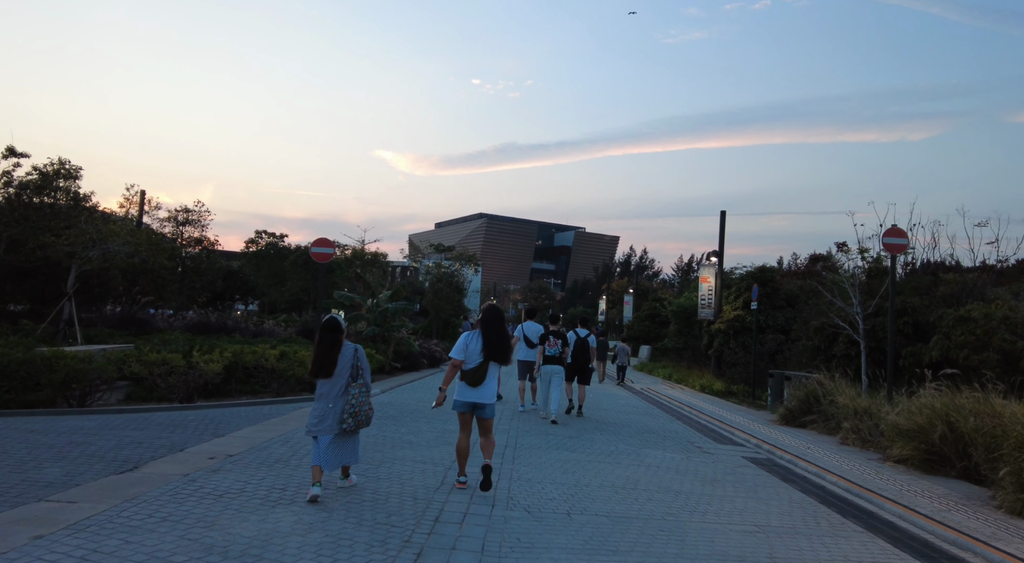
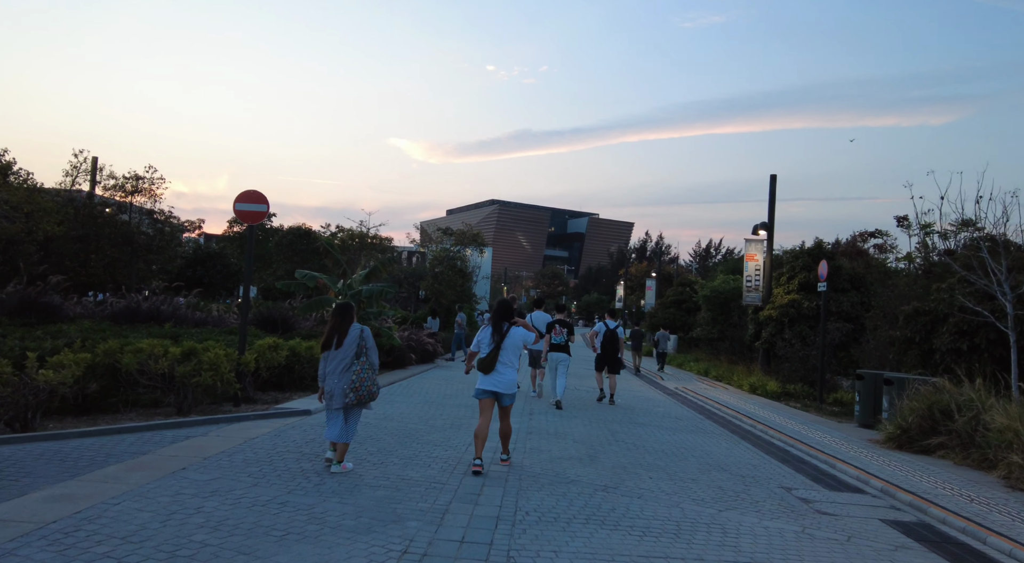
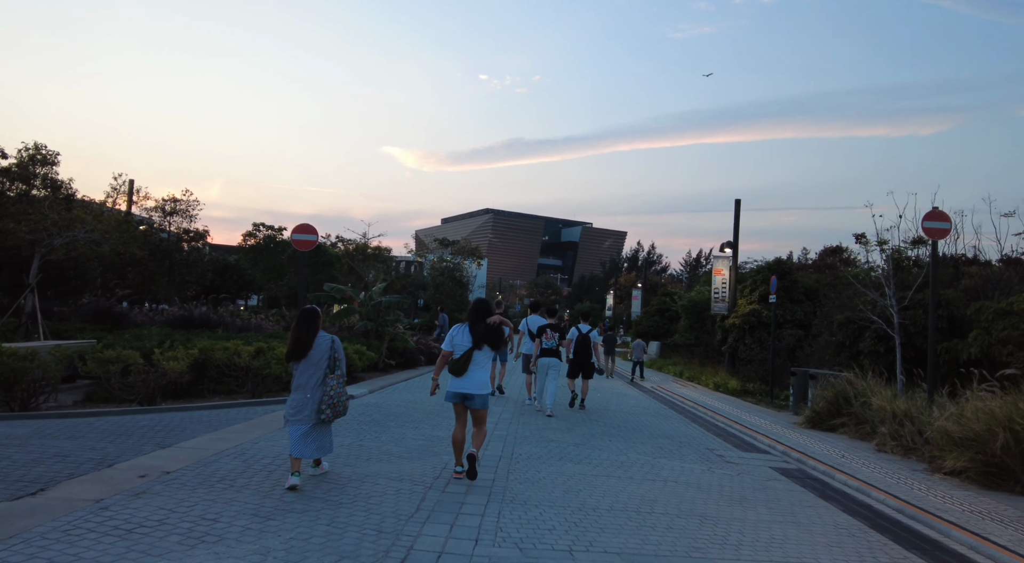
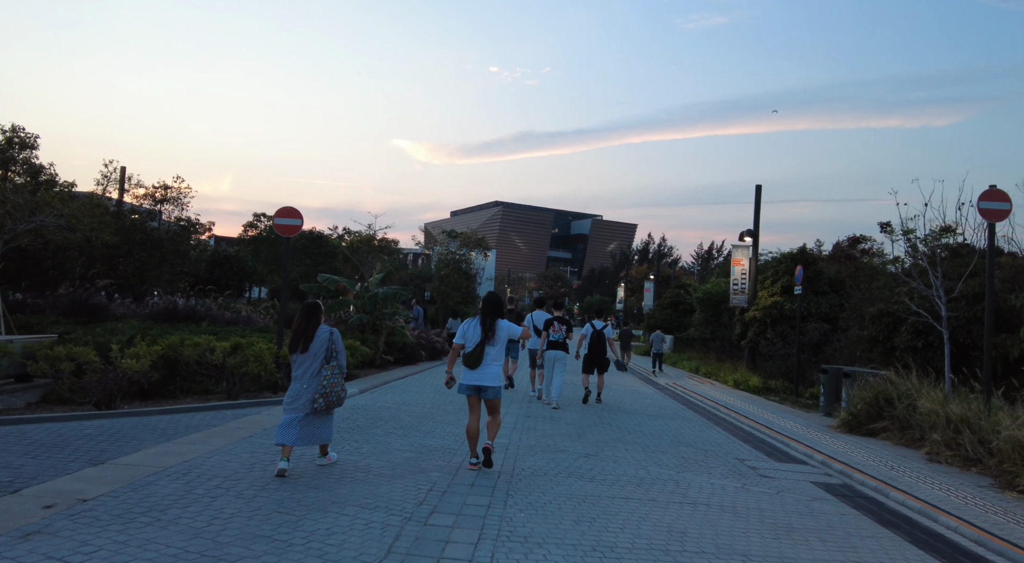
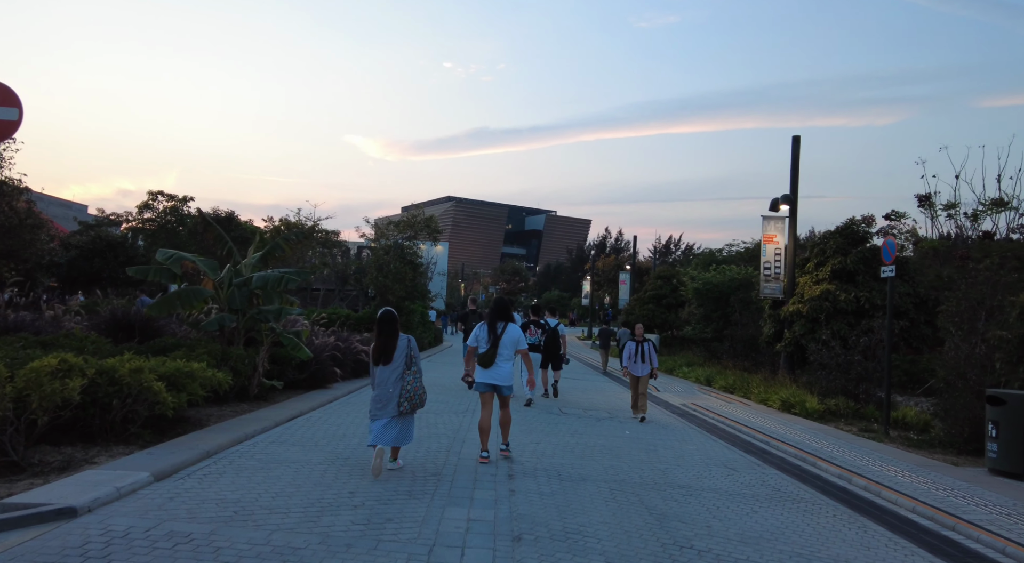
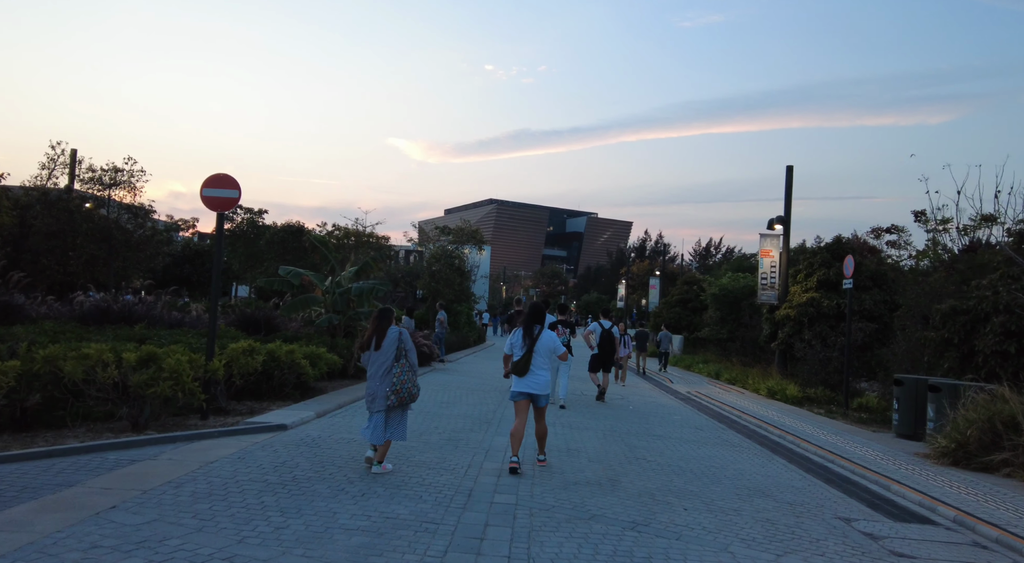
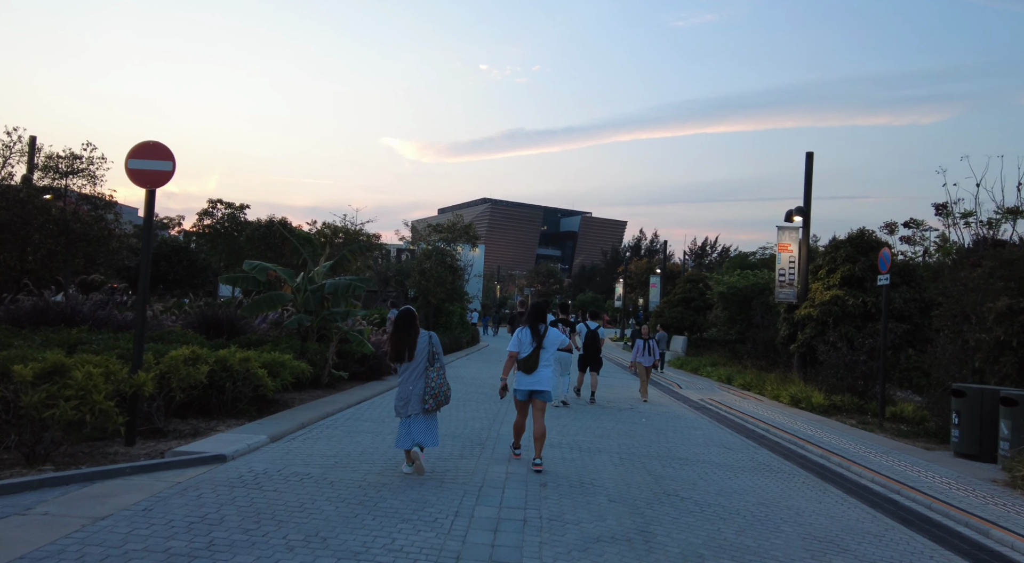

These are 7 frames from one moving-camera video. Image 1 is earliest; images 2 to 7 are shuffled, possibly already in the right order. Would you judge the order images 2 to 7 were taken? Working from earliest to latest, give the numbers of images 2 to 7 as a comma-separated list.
3, 4, 2, 6, 7, 5
